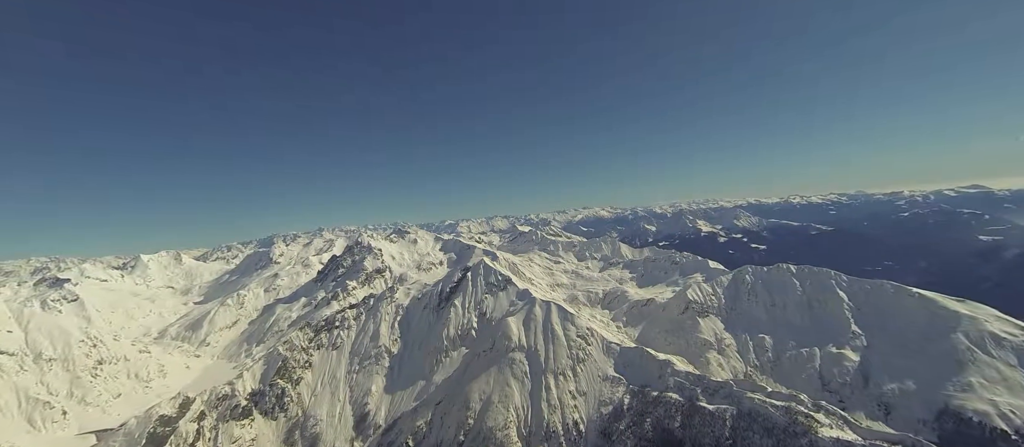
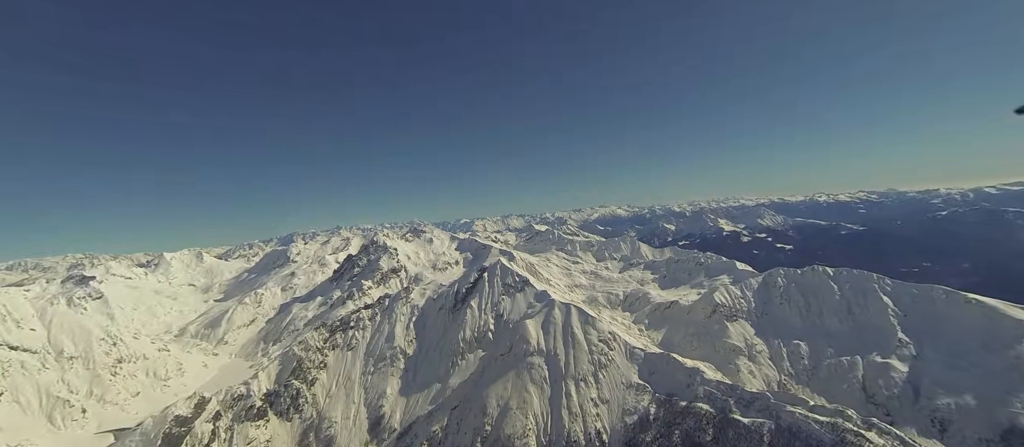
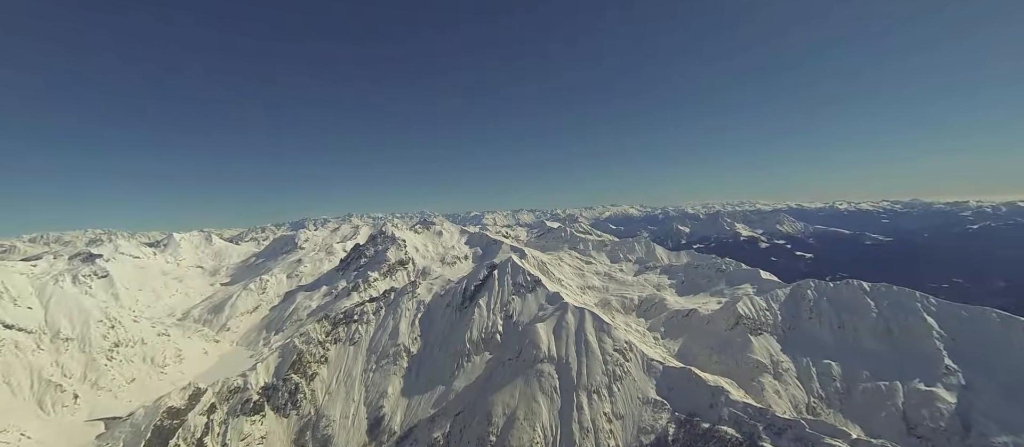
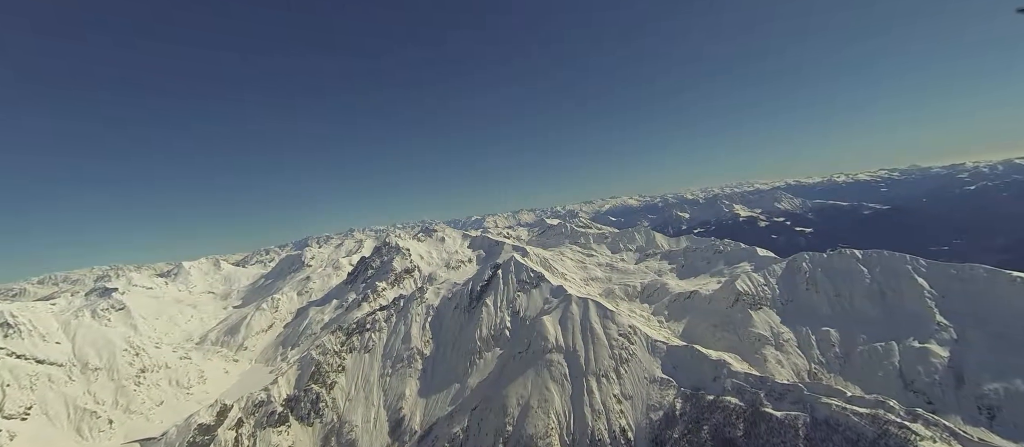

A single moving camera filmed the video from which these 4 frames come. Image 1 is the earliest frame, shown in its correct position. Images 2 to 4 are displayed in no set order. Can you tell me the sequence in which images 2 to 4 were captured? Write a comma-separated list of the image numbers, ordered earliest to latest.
2, 4, 3
